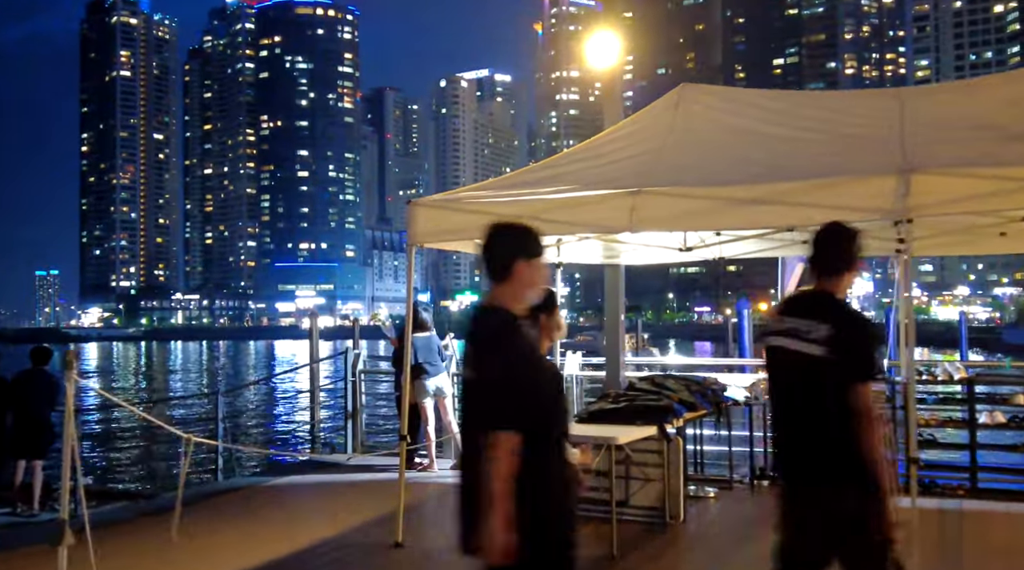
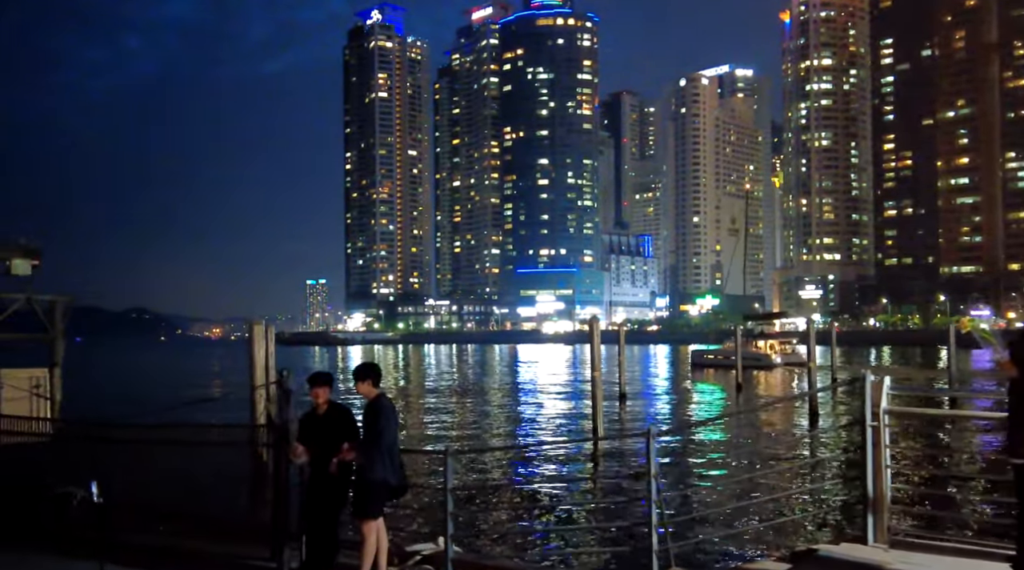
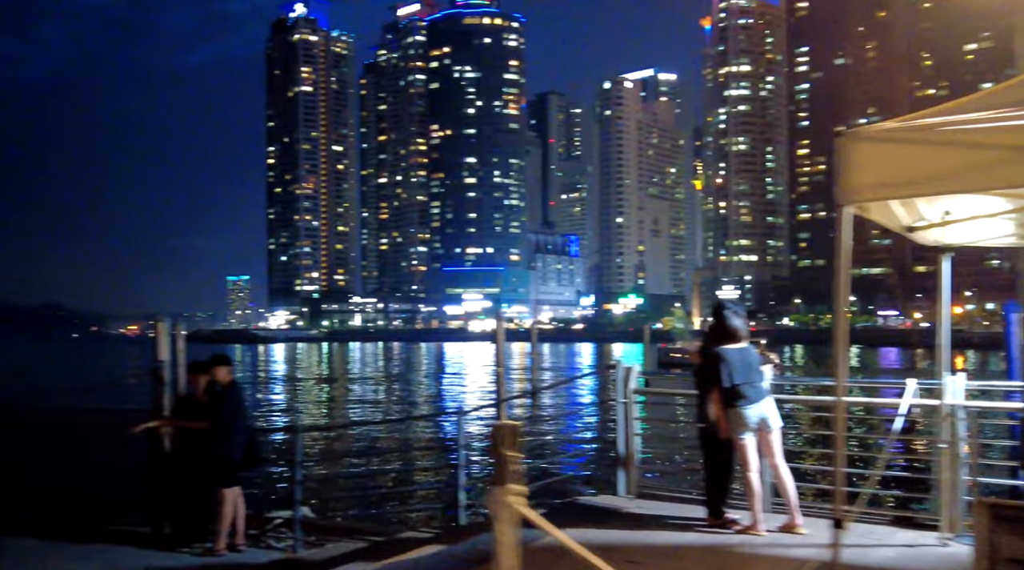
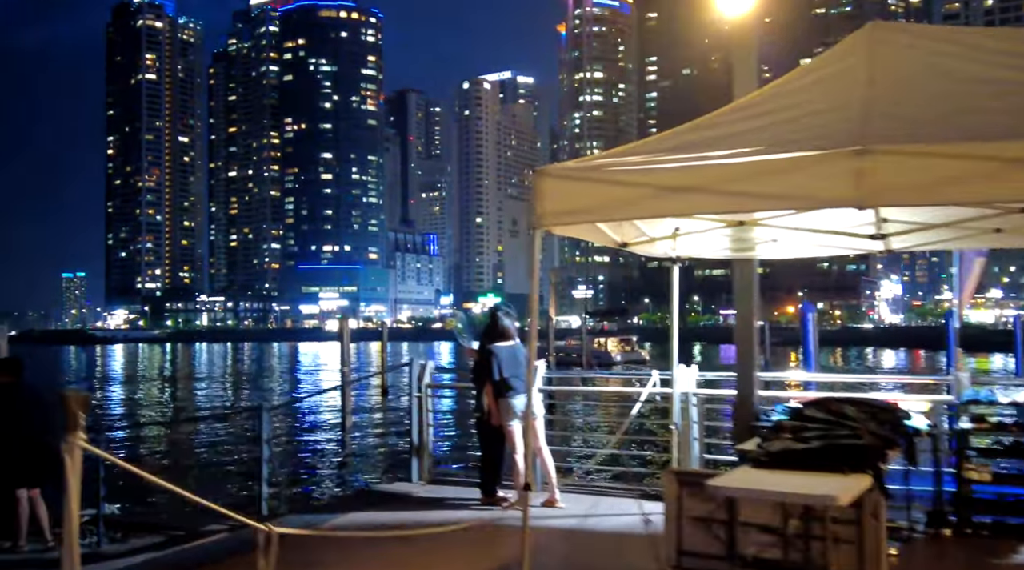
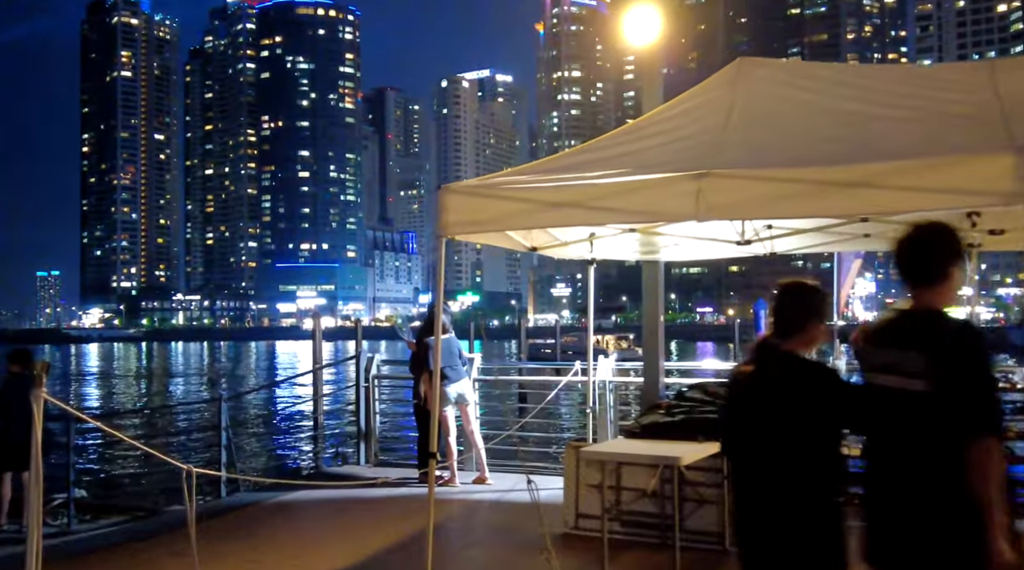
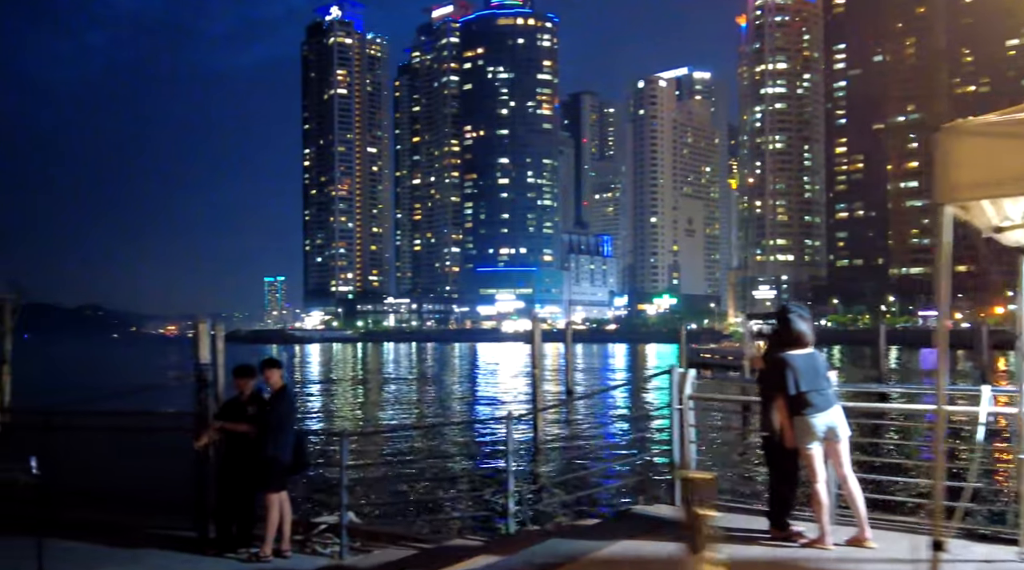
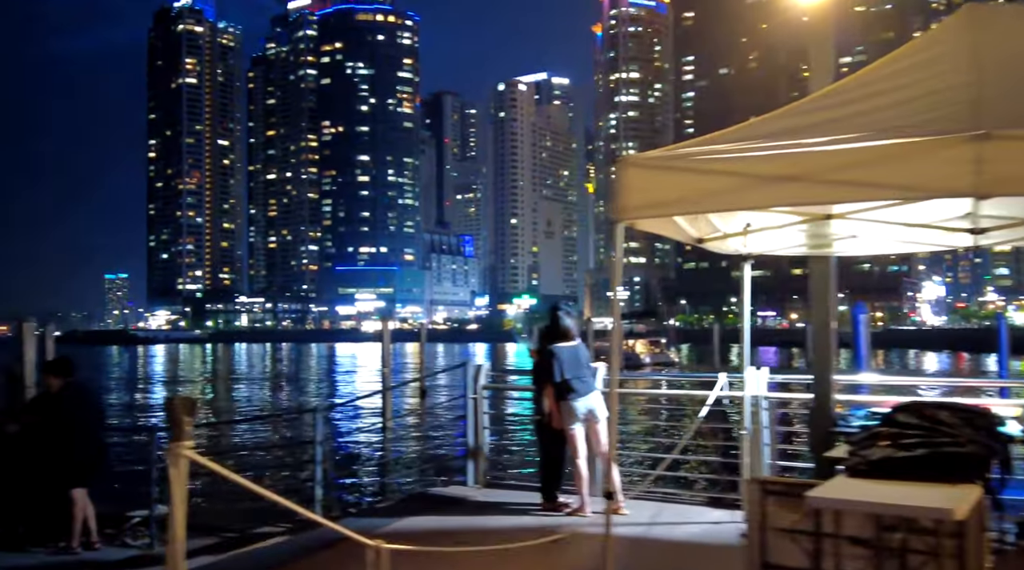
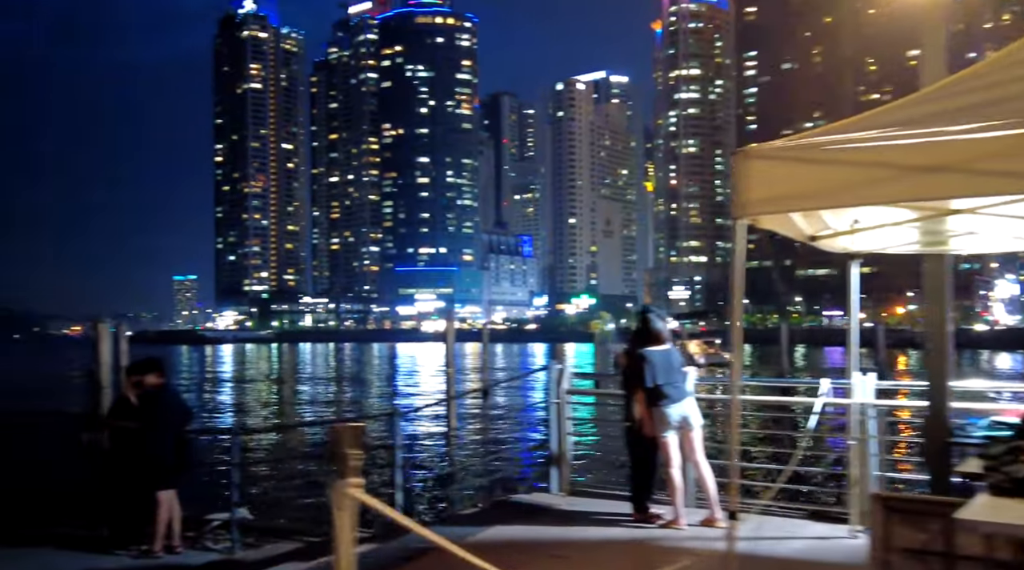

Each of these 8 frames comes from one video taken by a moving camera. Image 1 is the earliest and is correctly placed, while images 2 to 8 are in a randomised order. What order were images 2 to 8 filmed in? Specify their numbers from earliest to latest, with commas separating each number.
5, 4, 7, 8, 3, 6, 2
